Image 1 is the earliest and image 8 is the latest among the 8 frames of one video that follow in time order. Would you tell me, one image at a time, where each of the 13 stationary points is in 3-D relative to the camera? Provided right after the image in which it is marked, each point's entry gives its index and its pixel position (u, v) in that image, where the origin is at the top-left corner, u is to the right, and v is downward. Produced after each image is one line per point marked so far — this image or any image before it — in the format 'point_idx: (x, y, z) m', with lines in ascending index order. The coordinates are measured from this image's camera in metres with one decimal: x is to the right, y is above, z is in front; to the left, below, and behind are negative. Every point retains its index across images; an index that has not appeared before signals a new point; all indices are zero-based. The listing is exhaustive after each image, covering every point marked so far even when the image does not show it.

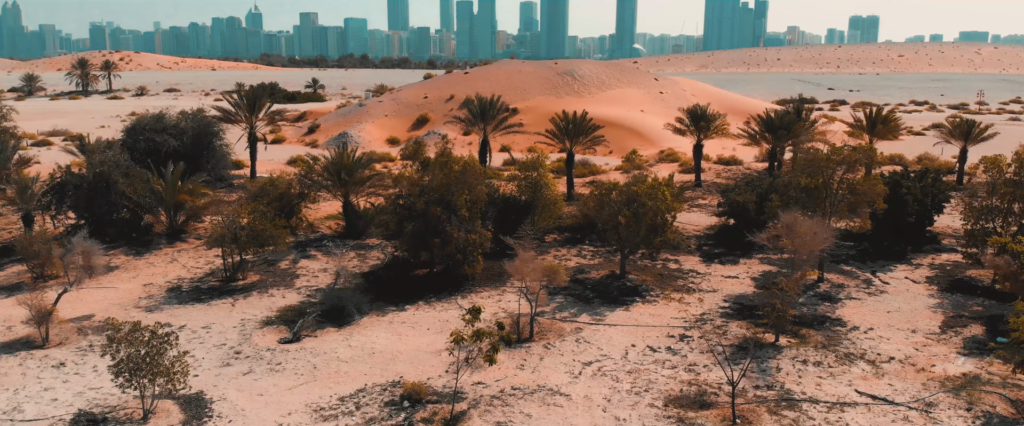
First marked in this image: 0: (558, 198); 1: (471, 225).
0: (+0.8, +0.2, +12.7) m
1: (-0.5, -0.1, +10.1) m
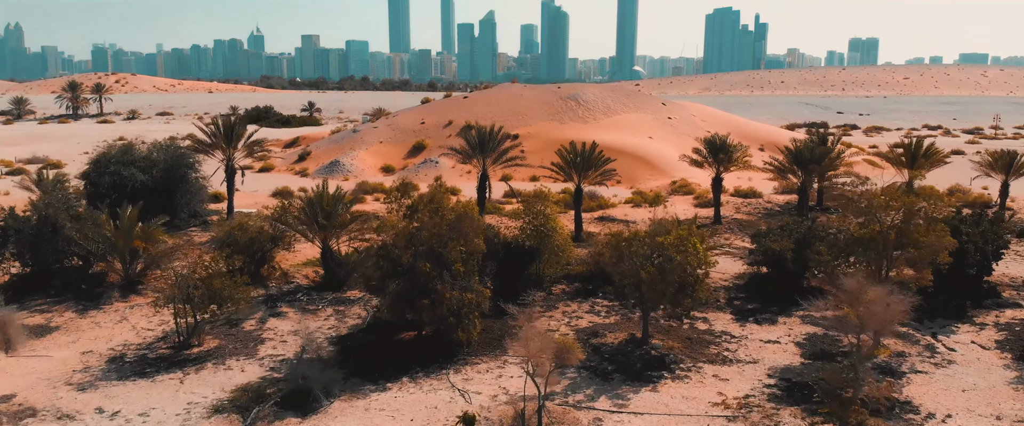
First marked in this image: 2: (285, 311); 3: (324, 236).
0: (+0.8, -0.4, +11.2) m
1: (-0.5, -0.7, +8.5) m
2: (-2.8, -1.2, +10.0) m
3: (-2.5, -0.3, +10.7) m
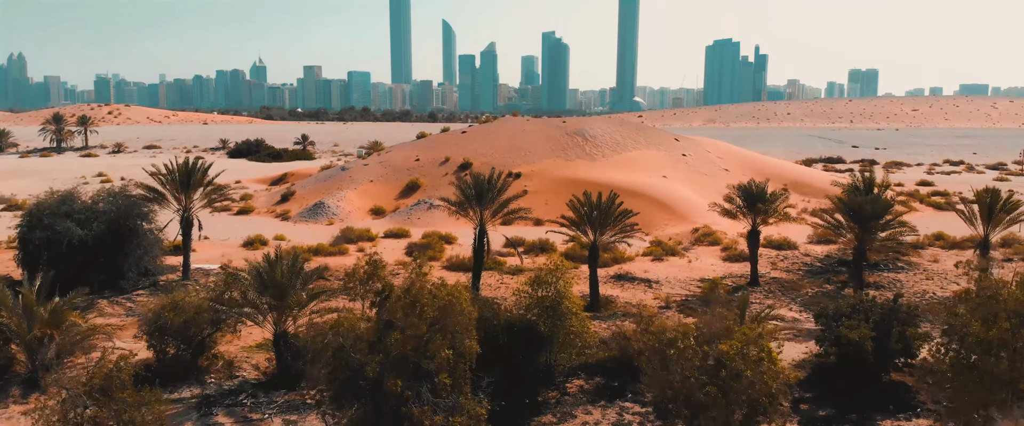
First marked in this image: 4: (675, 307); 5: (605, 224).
0: (+0.8, -1.3, +8.9) m
1: (-0.5, -1.5, +6.2) m
2: (-2.8, -2.0, +7.7) m
3: (-2.5, -1.1, +8.4) m
4: (+2.4, -1.4, +11.7) m
5: (+1.4, -0.2, +11.7) m
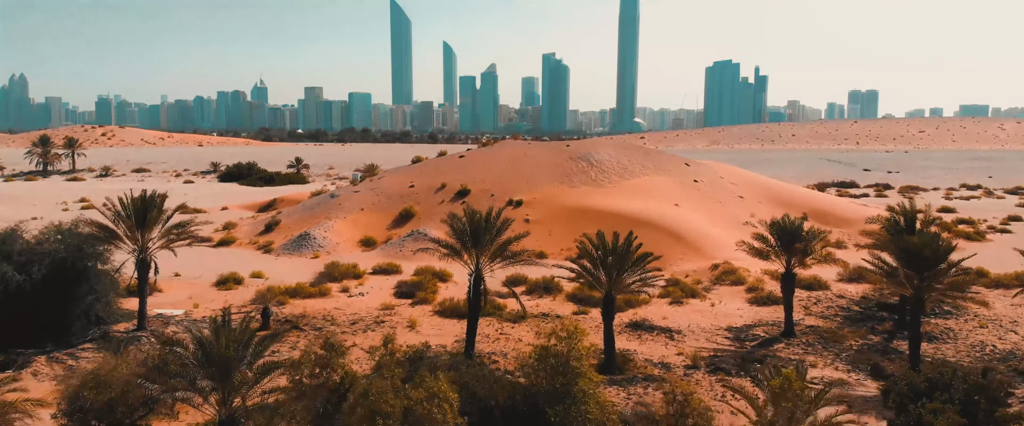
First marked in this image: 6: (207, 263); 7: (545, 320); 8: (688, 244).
0: (+0.8, -1.7, +7.2) m
1: (-0.4, -1.9, +4.5) m
2: (-2.8, -2.5, +6.0) m
3: (-2.5, -1.6, +6.8) m
4: (+2.4, -1.9, +10.0) m
5: (+1.4, -0.7, +10.1) m
6: (-7.1, -1.2, +18.7) m
7: (+0.5, -1.7, +12.3) m
8: (+4.1, -0.7, +18.5) m
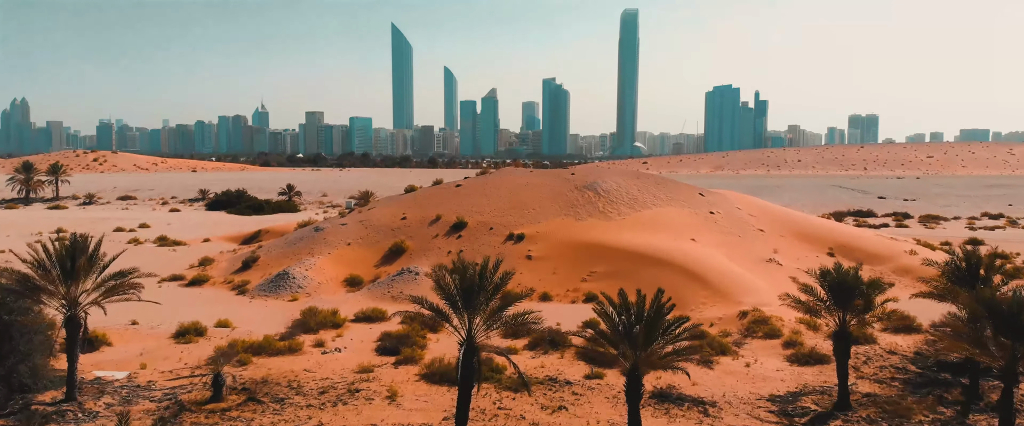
0: (+0.8, -2.2, +5.3) m
1: (-0.4, -2.3, +2.6) m
2: (-2.8, -2.9, +3.9) m
3: (-2.5, -2.1, +4.8) m
4: (+2.4, -2.5, +8.0) m
5: (+1.4, -1.3, +8.1) m
6: (-7.1, -2.0, +16.7) m
7: (+0.5, -2.3, +10.3) m
8: (+4.1, -1.5, +16.5) m
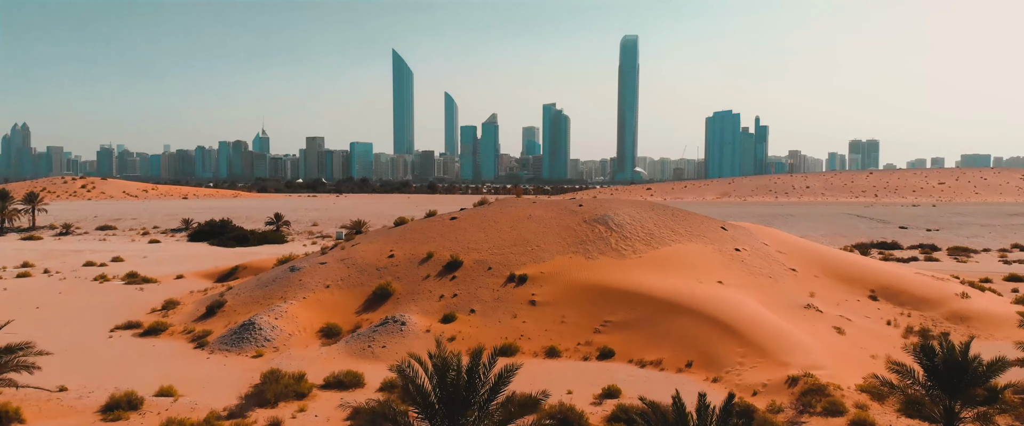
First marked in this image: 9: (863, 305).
0: (+0.9, -2.6, +2.7) m
1: (-0.4, -2.6, 0.0) m
2: (-2.8, -3.2, +1.4) m
3: (-2.5, -2.4, +2.3) m
4: (+2.4, -3.0, +5.4) m
5: (+1.4, -1.7, +5.6) m
6: (-7.1, -2.8, +14.2) m
7: (+0.5, -2.8, +7.8) m
8: (+4.1, -2.3, +14.0) m
9: (+8.2, -2.1, +18.7) m
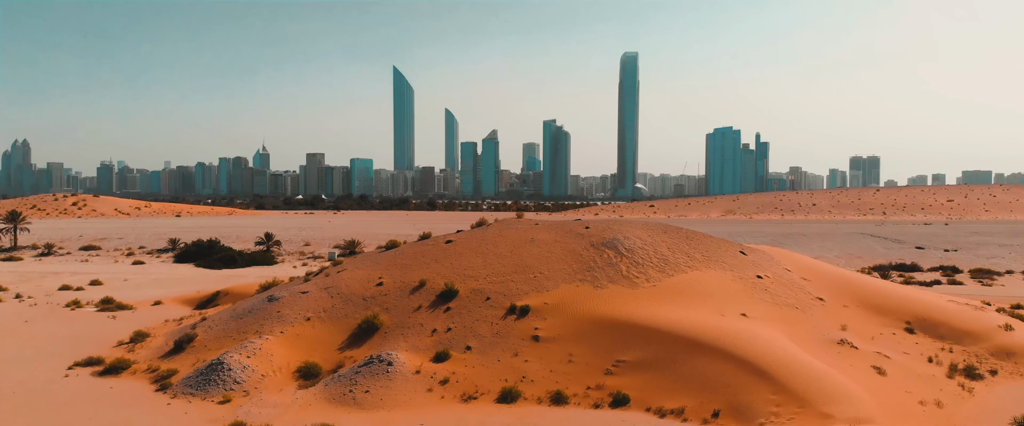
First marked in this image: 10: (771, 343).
0: (+0.9, -2.8, +1.0) m
1: (-0.4, -2.7, -1.7) m
2: (-2.8, -3.4, -0.3) m
3: (-2.5, -2.6, +0.5) m
4: (+2.4, -3.2, +3.7) m
5: (+1.4, -2.0, +3.9) m
6: (-7.1, -3.2, +12.4) m
7: (+0.5, -3.1, +6.1) m
8: (+4.1, -2.7, +12.3) m
9: (+8.3, -2.7, +16.9) m
10: (+4.6, -2.3, +14.1) m
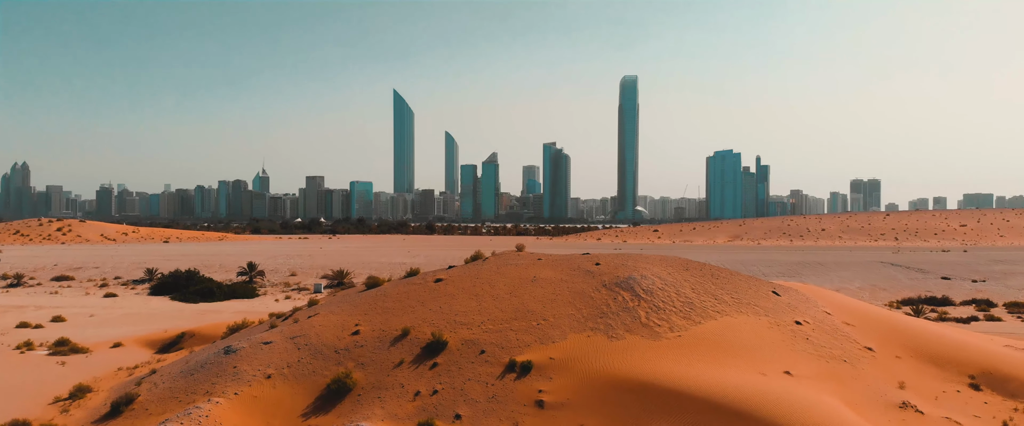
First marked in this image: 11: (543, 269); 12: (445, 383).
0: (+0.8, -3.0, -1.6) m
1: (-0.4, -2.9, -4.2) m
2: (-2.8, -3.6, -2.9) m
3: (-2.5, -2.8, -2.0) m
4: (+2.4, -3.5, +1.1) m
5: (+1.4, -2.3, +1.4) m
6: (-7.1, -3.7, +9.9) m
7: (+0.5, -3.5, +3.5) m
8: (+4.1, -3.3, +9.7) m
9: (+8.2, -3.3, +14.4) m
10: (+4.5, -2.9, +11.6) m
11: (+0.7, -1.3, +18.9) m
12: (-1.1, -2.8, +13.1) m
